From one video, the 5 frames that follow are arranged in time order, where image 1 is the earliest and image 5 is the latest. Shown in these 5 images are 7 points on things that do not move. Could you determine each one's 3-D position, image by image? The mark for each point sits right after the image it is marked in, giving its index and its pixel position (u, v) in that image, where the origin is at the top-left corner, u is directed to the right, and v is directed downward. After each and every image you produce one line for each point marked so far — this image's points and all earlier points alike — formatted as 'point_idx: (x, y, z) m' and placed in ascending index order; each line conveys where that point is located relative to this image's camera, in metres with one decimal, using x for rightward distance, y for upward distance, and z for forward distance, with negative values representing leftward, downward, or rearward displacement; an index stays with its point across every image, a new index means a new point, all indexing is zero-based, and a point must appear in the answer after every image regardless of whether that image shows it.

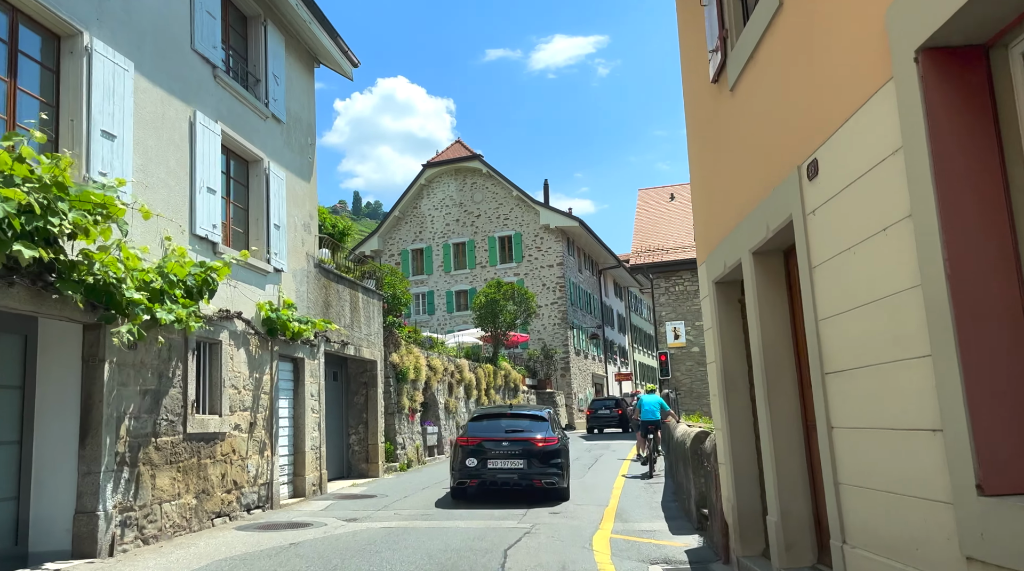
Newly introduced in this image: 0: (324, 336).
0: (-2.9, -0.8, +13.1) m
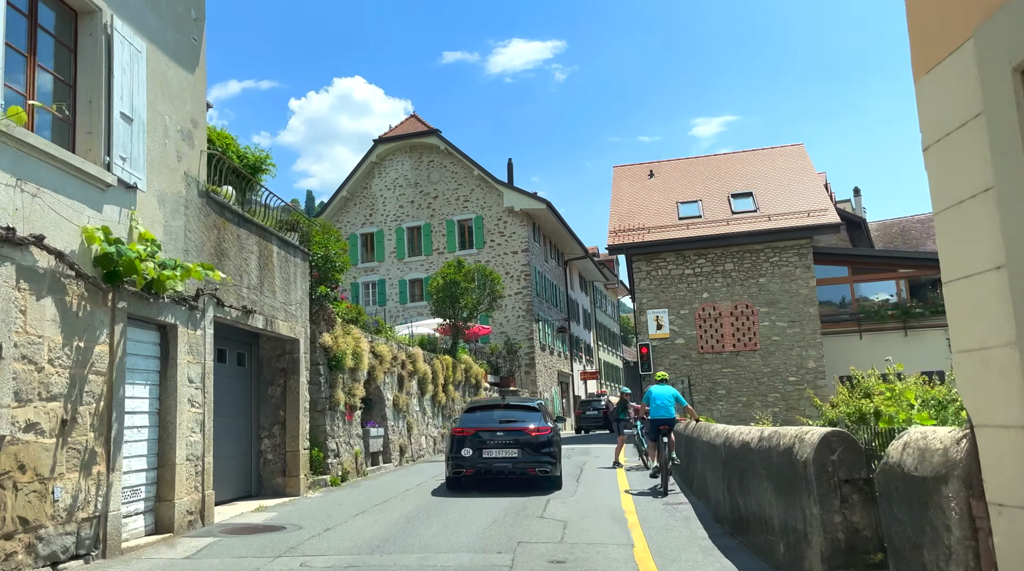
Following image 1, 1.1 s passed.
0: (-3.2, -0.1, +9.1) m
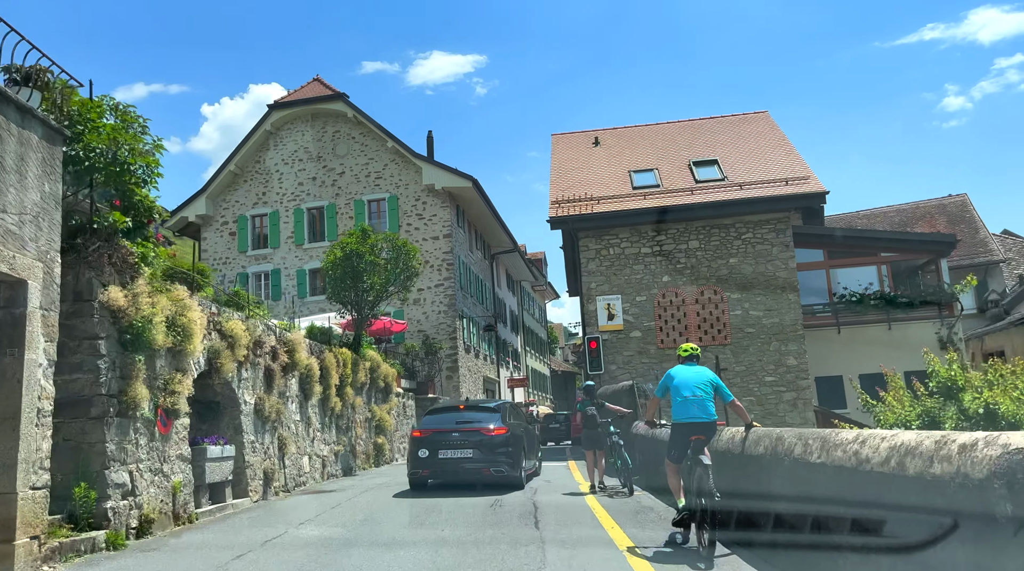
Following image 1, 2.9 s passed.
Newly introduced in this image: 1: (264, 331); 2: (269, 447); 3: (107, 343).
0: (-3.6, +0.7, +3.4) m
1: (-3.8, -0.7, +12.7) m
2: (-3.6, -2.4, +12.5) m
3: (-3.8, -0.6, +8.0) m
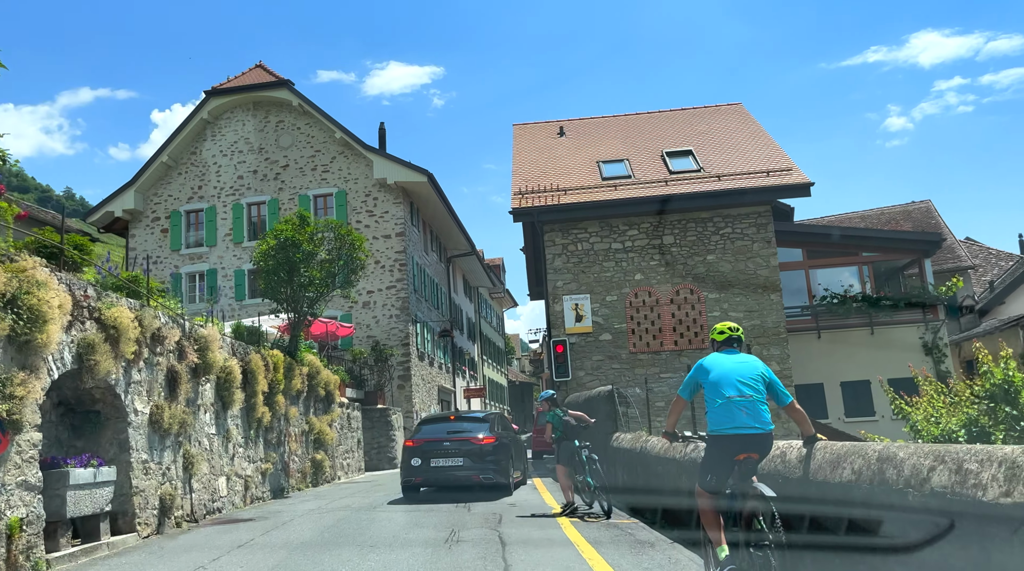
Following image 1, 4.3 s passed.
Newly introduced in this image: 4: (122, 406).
0: (-3.6, +1.1, +1.1) m
1: (-4.3, -0.5, +10.3) m
2: (-4.1, -2.2, +10.1) m
3: (-4.1, -0.3, +5.6) m
4: (-4.2, -1.3, +8.9) m
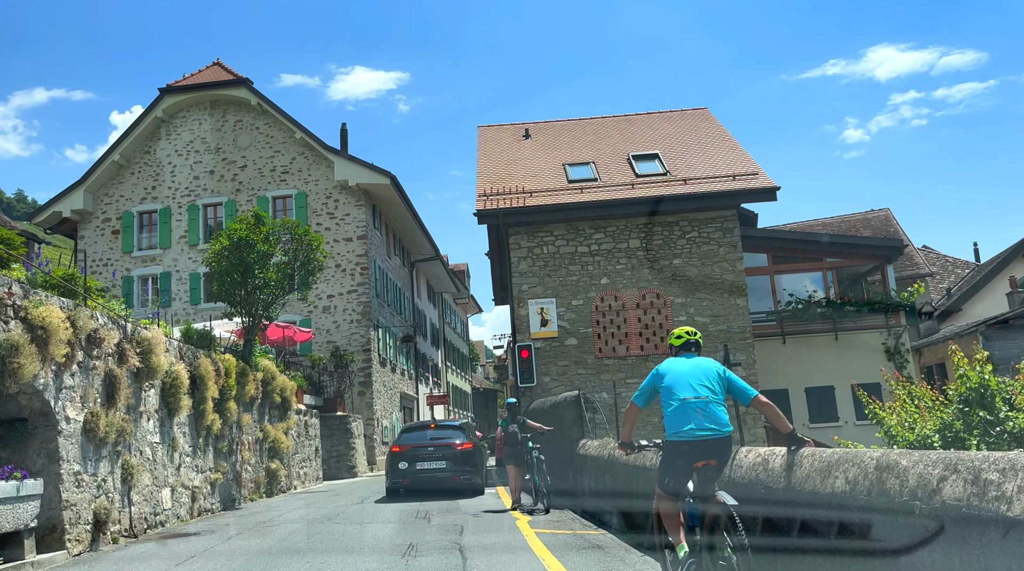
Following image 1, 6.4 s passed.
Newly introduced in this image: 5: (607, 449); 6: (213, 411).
0: (-3.7, +1.2, +0.5) m
1: (-4.7, -0.5, +9.6) m
2: (-4.6, -2.2, +9.4) m
3: (-4.4, -0.2, +5.0) m
4: (-4.5, -1.2, +8.3) m
5: (+1.1, -2.0, +10.2) m
6: (-4.9, -2.1, +13.7) m
